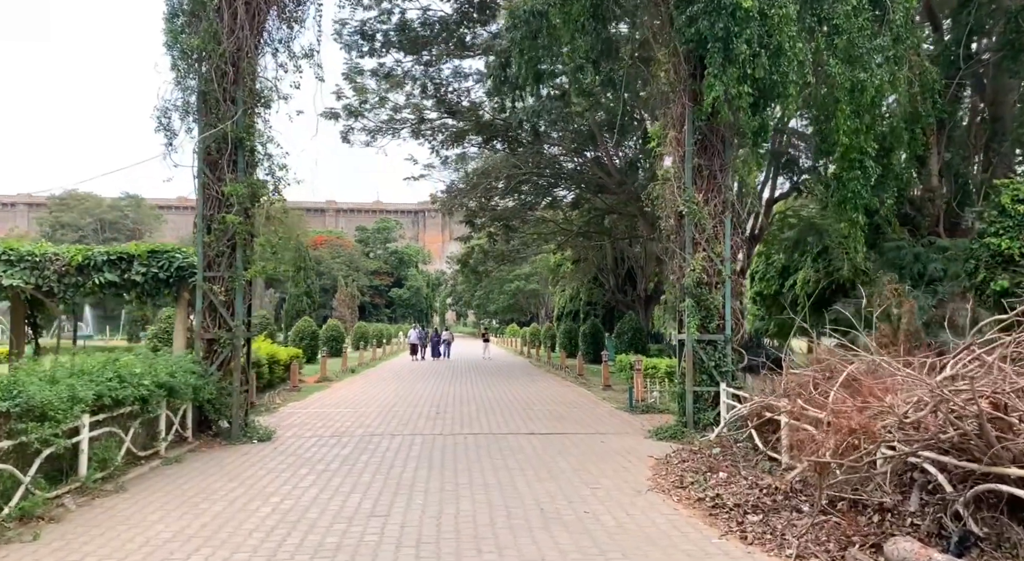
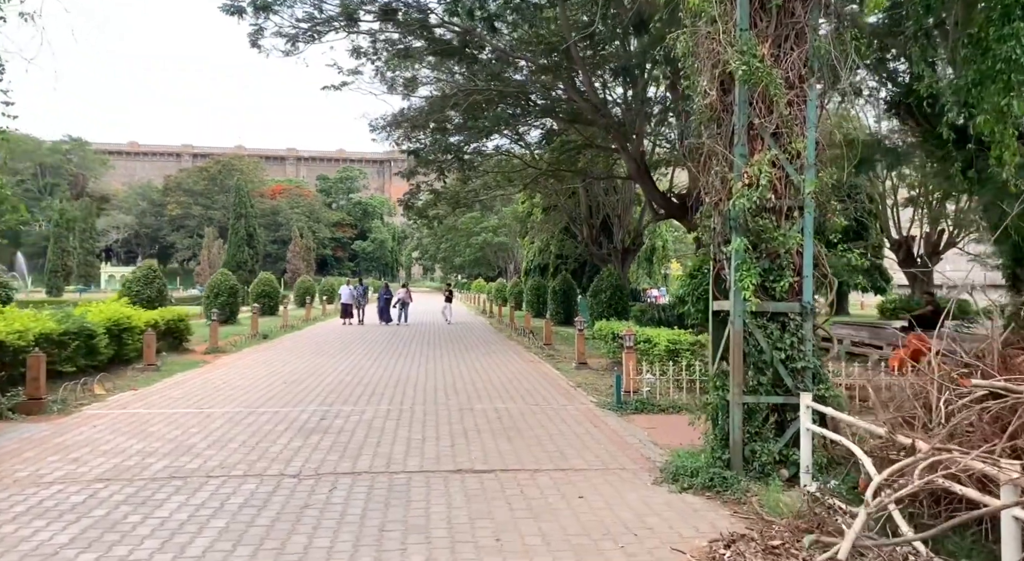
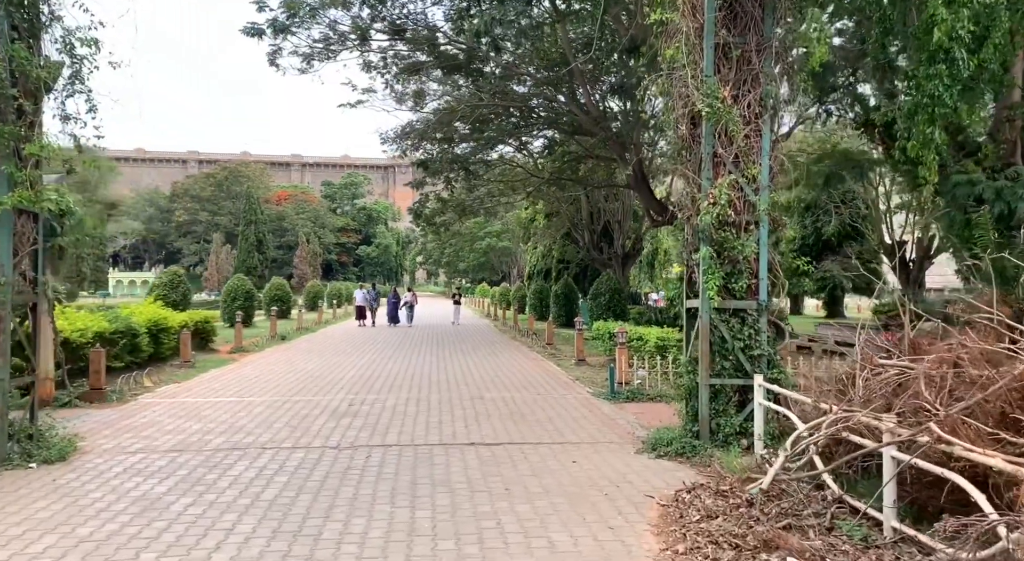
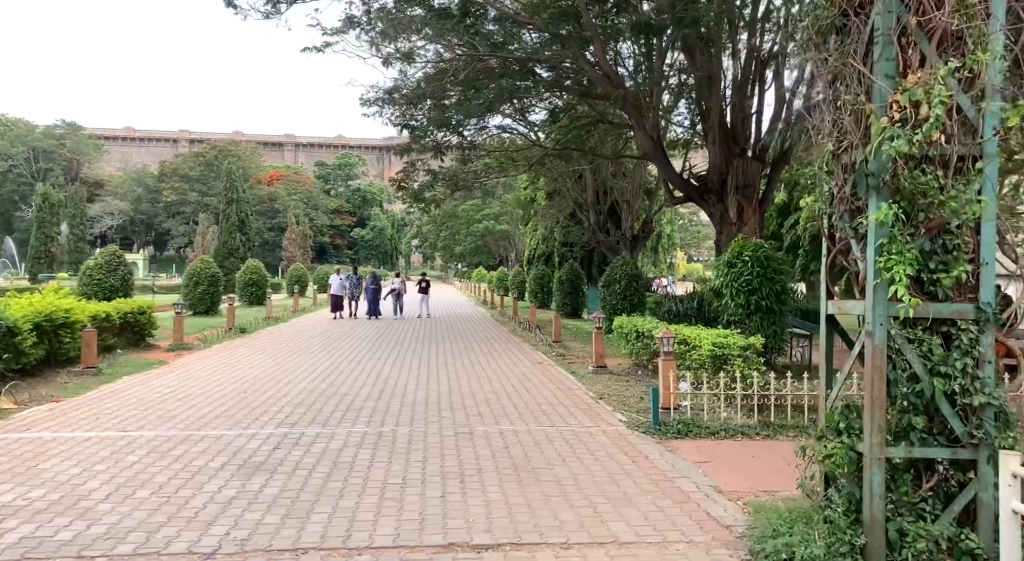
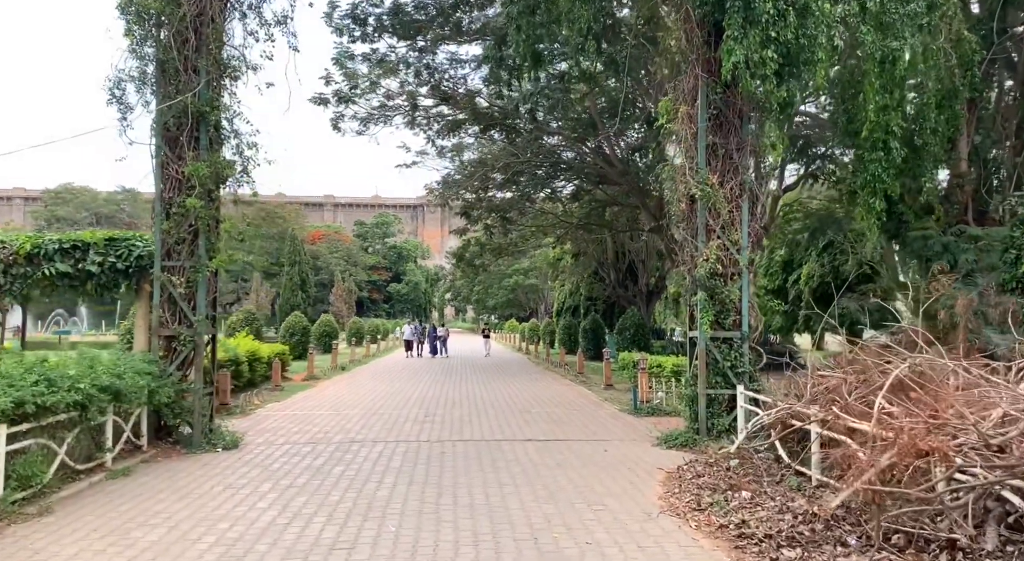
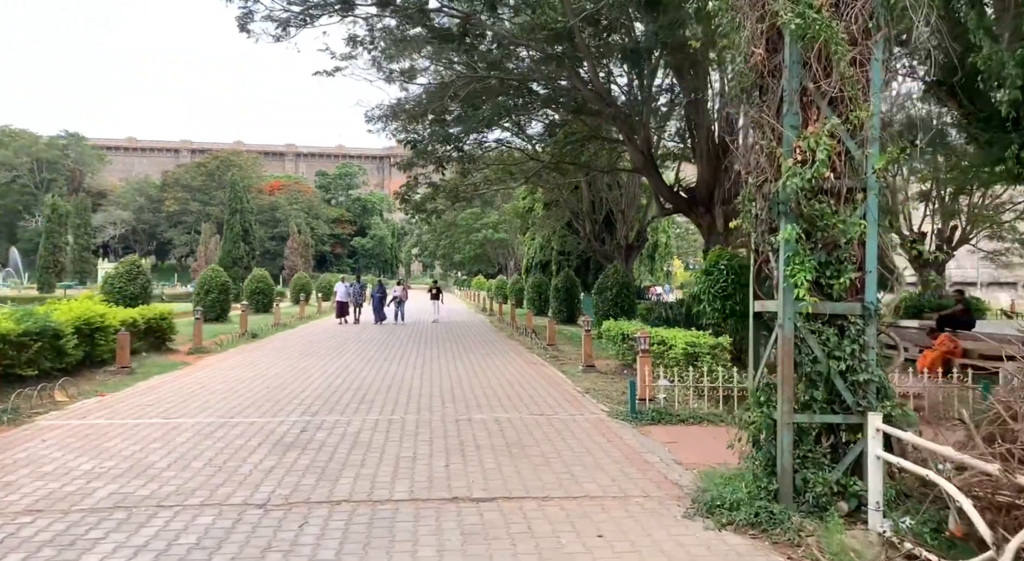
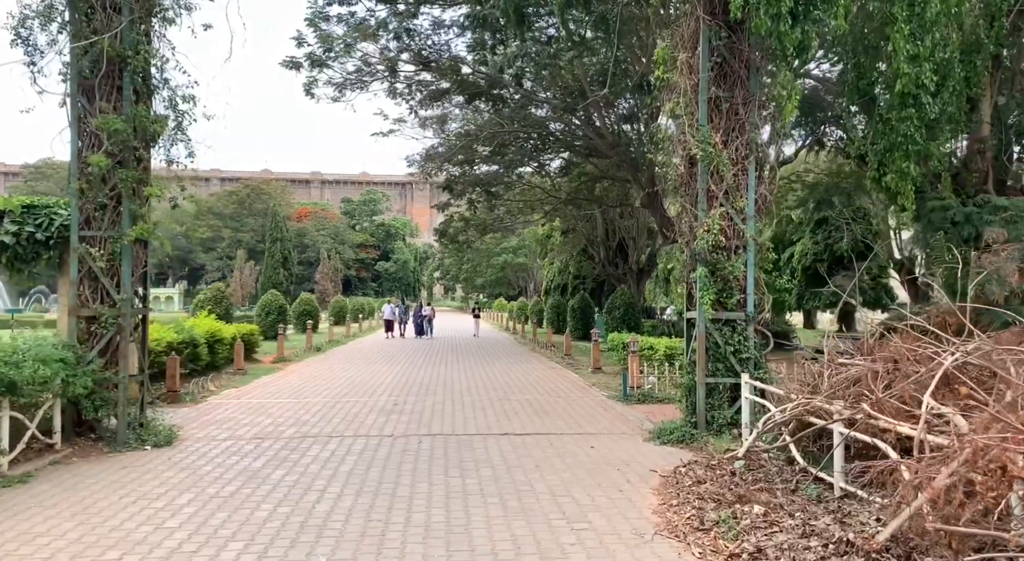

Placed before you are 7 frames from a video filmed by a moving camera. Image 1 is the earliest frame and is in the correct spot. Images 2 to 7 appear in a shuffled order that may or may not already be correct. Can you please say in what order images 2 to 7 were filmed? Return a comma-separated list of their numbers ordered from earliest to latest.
5, 7, 3, 2, 6, 4
